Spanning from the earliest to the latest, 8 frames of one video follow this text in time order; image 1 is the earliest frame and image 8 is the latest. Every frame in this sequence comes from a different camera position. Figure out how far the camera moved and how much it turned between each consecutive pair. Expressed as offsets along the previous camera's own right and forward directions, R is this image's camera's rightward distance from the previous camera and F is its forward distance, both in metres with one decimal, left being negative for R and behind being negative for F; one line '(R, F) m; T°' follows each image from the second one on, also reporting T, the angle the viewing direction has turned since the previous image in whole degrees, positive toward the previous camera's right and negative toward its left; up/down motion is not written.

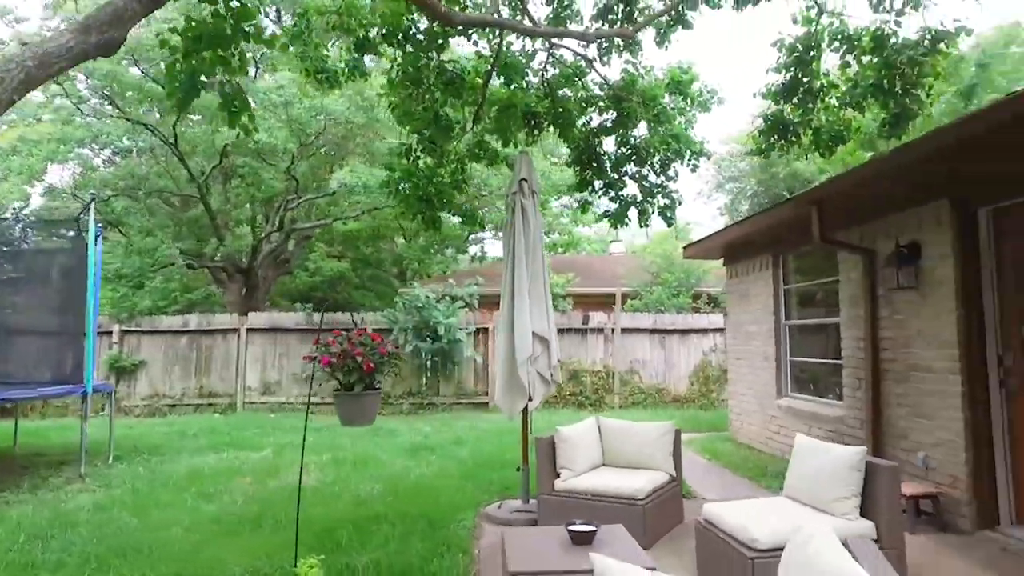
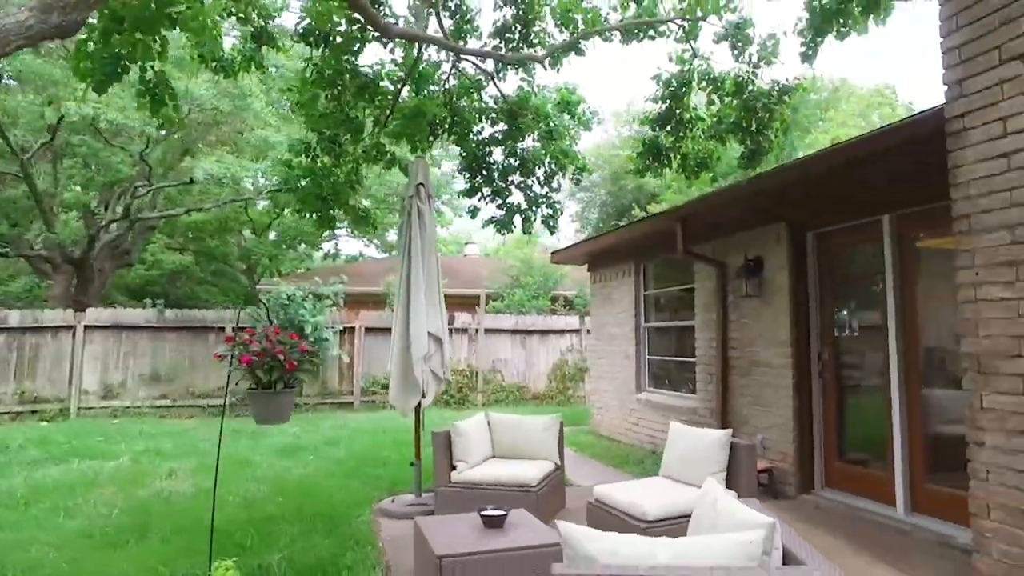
(-0.4, -0.2) m; +14°
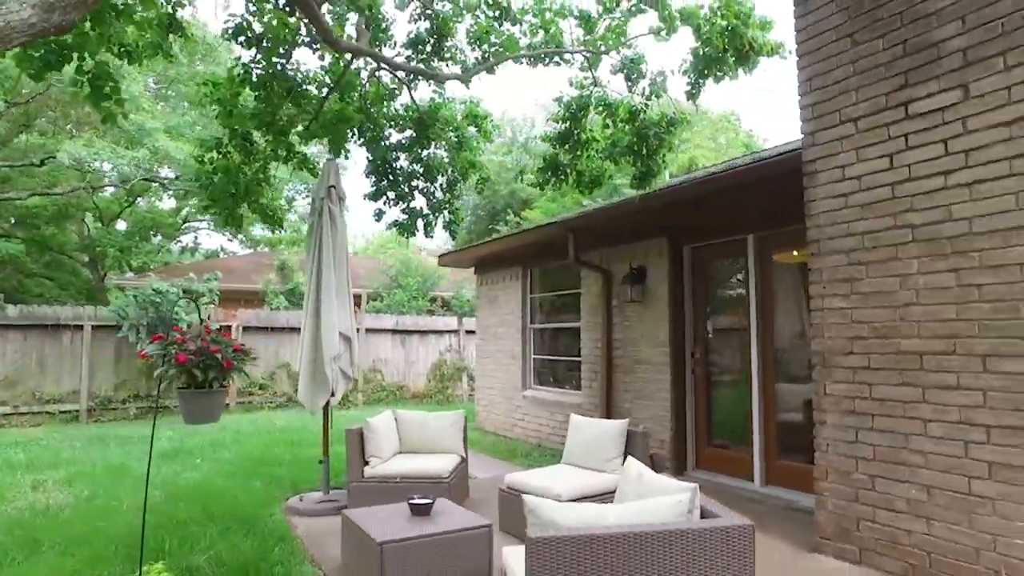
(-0.5, -0.3) m; +12°
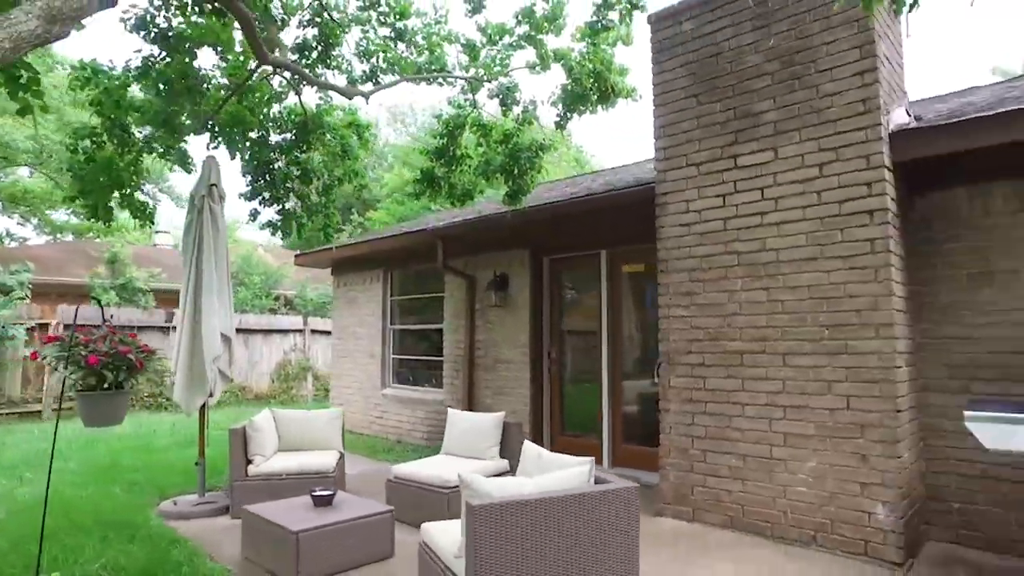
(-0.6, -0.4) m; +16°
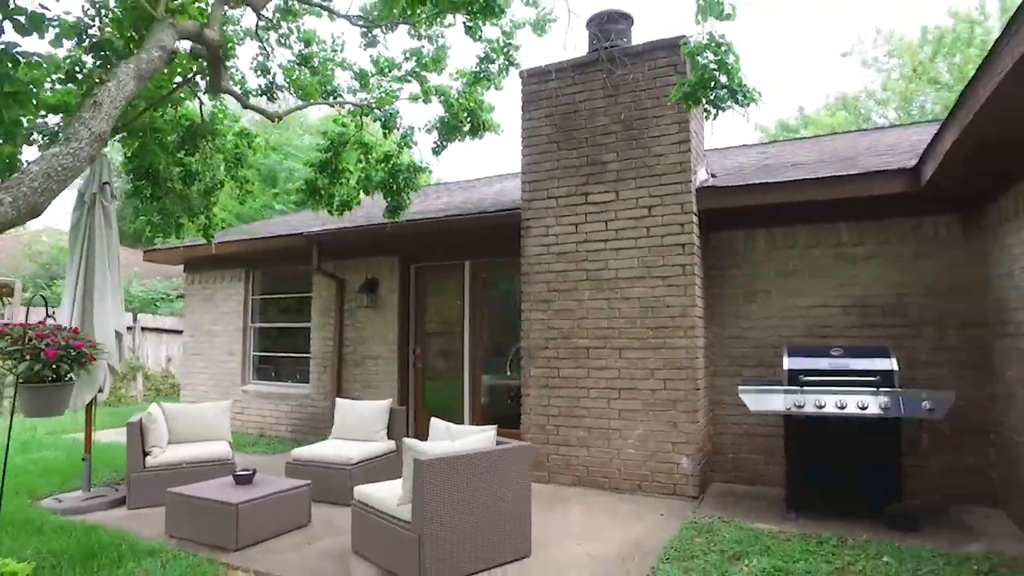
(-0.8, -0.9) m; +17°
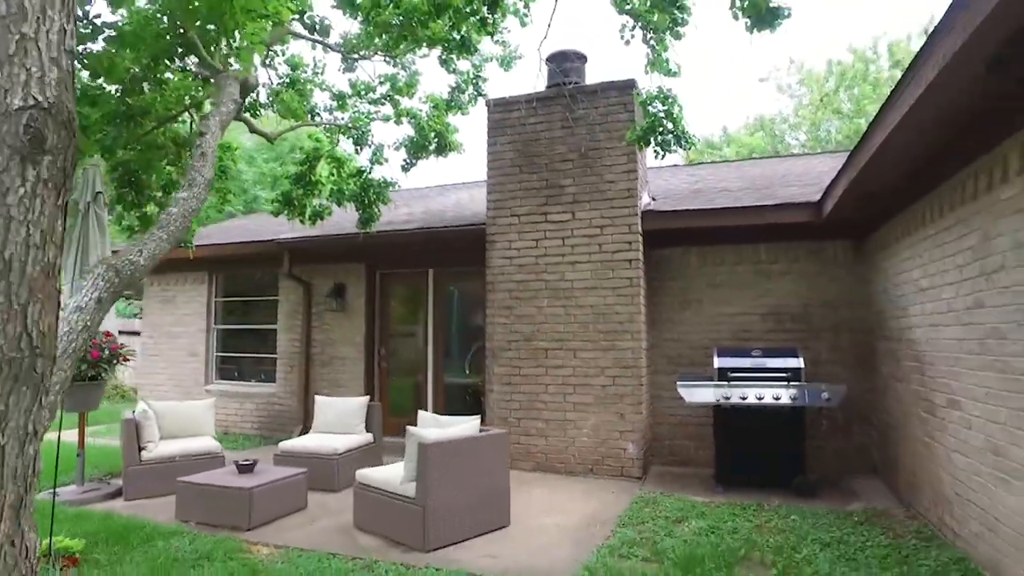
(-0.4, -0.7) m; +7°
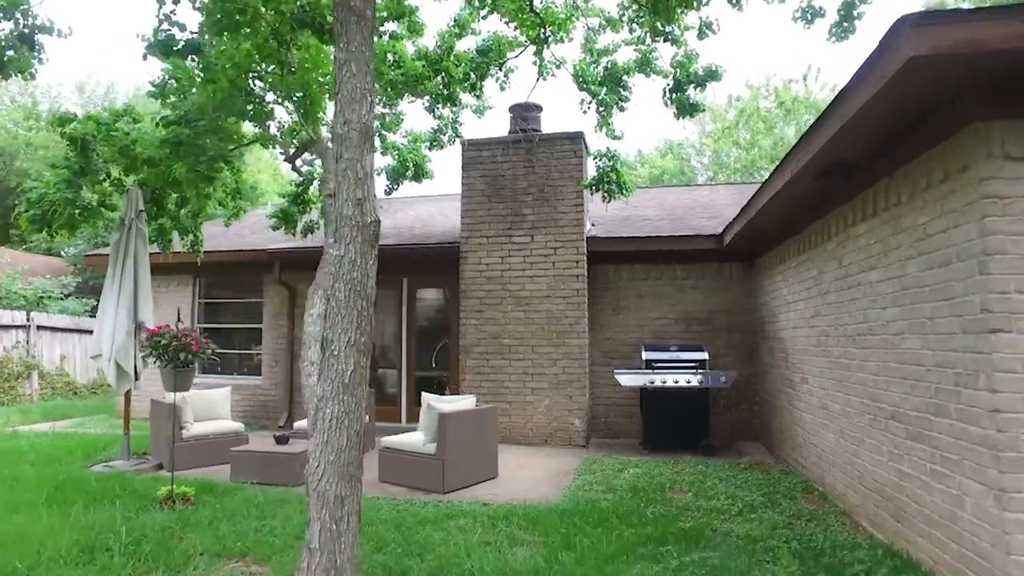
(-0.8, -1.5) m; +8°
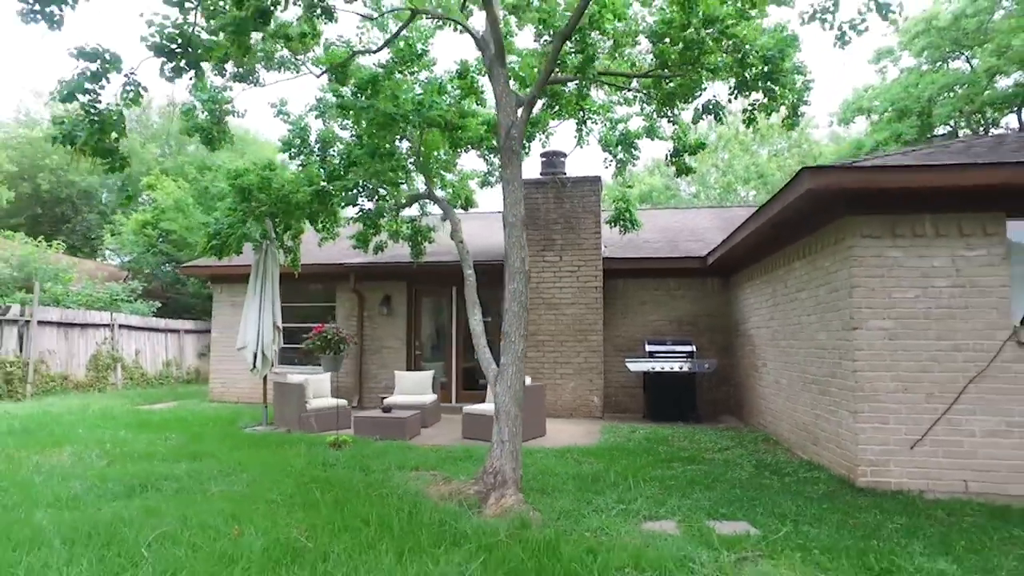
(-0.9, -2.4) m; +2°
